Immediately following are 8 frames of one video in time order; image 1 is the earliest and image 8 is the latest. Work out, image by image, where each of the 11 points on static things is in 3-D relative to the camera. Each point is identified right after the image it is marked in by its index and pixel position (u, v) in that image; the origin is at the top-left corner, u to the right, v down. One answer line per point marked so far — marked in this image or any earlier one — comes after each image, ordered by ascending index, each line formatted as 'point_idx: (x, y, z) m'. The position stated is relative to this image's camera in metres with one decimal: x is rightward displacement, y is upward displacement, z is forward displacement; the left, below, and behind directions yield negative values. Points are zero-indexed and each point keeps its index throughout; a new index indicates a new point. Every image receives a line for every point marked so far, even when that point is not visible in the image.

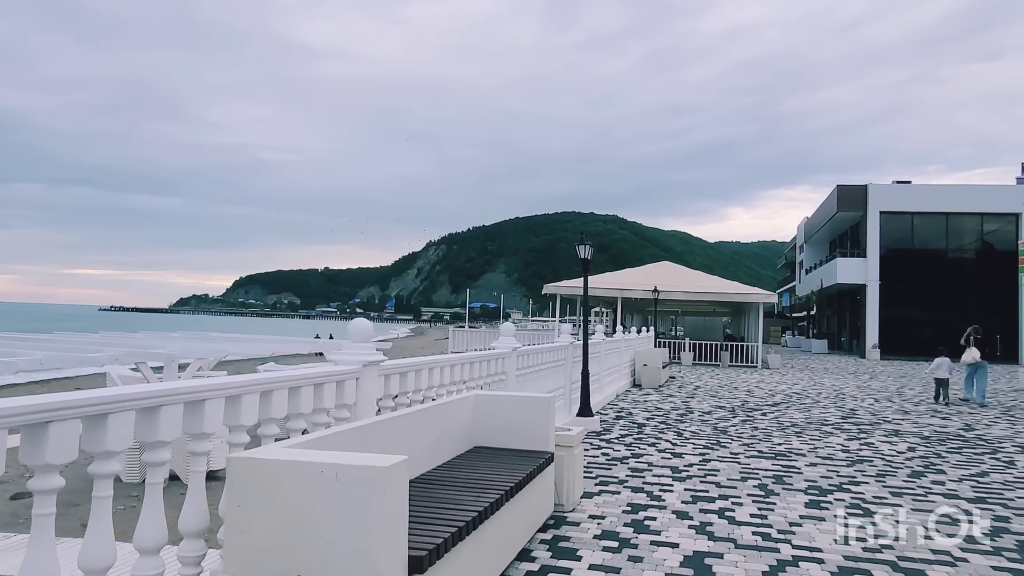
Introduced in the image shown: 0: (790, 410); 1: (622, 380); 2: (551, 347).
0: (+4.5, -2.0, +12.0) m
1: (+2.2, -1.9, +14.9) m
2: (+0.5, -0.7, +8.4) m
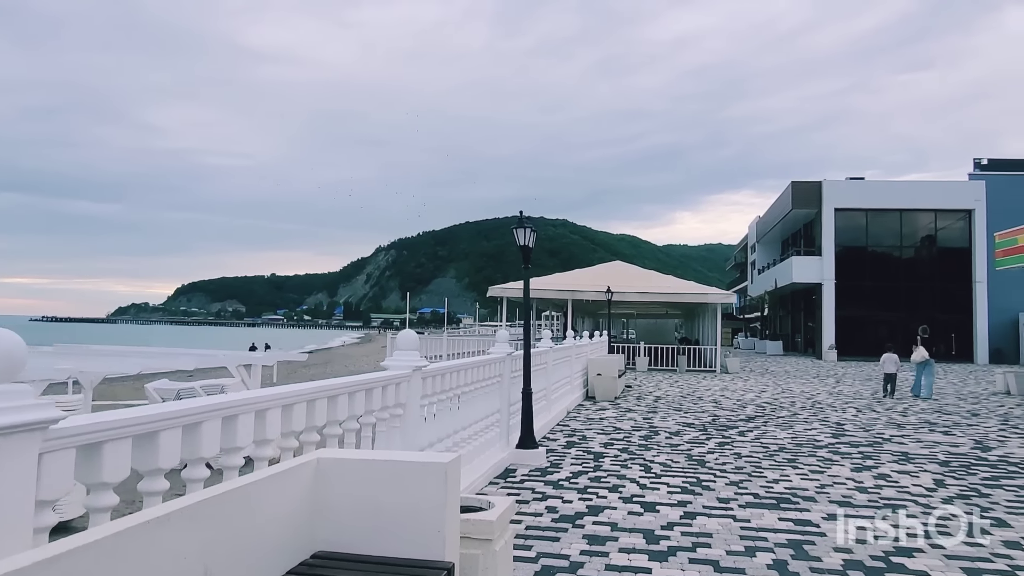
0: (+3.5, -1.9, +10.2) m
1: (+1.1, -1.9, +13.0) m
2: (-0.2, -0.6, +6.3) m
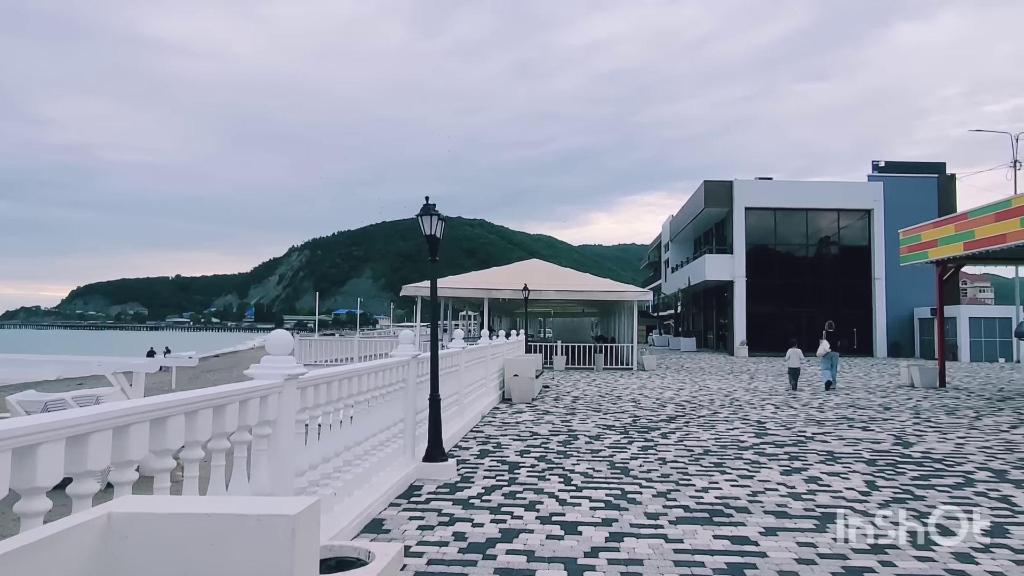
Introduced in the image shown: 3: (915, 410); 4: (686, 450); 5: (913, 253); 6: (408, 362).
0: (+2.4, -1.9, +9.8) m
1: (-0.4, -1.8, +12.3) m
2: (-1.0, -0.6, +5.5) m
3: (+6.8, -2.1, +12.4) m
4: (+1.9, -1.7, +8.0) m
5: (+9.6, +0.8, +17.6) m
6: (-0.9, -0.6, +6.3) m
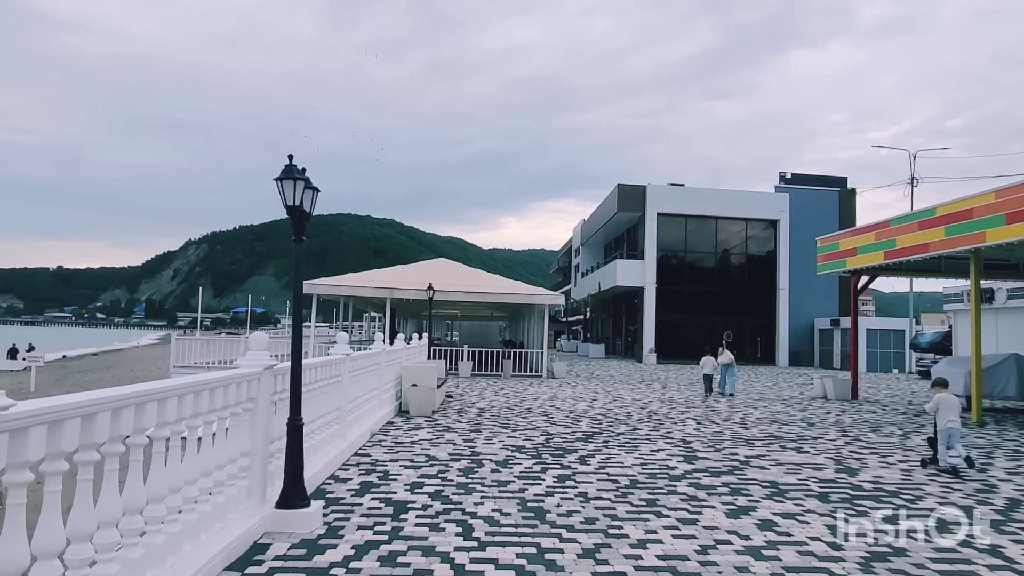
0: (+1.2, -1.9, +8.6) m
1: (-1.9, -1.7, +10.7) m
2: (-1.6, -0.5, +3.9) m
3: (+5.2, -2.2, +11.6) m
4: (+0.9, -1.8, +6.7) m
5: (+7.4, +0.6, +17.2) m
6: (-1.6, -0.6, +4.7) m
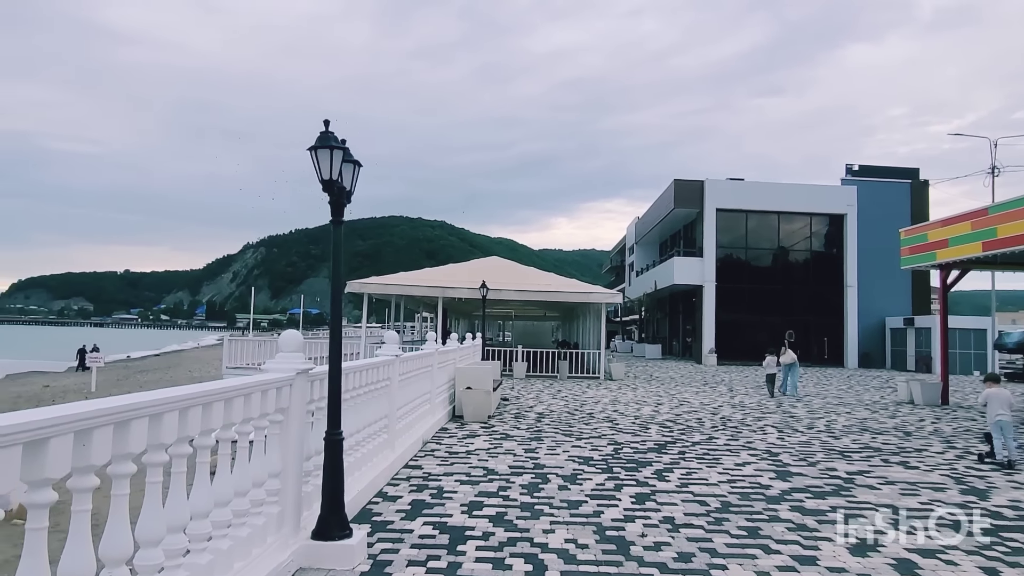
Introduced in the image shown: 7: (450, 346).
0: (+1.8, -1.8, +7.6) m
1: (-1.0, -1.7, +9.9) m
2: (-1.2, -0.4, +3.2) m
3: (+6.1, -2.1, +10.4) m
4: (+1.5, -1.7, +5.8) m
5: (+8.7, +0.7, +15.8) m
6: (-1.2, -0.5, +4.0) m
7: (-1.0, -0.9, +11.8) m
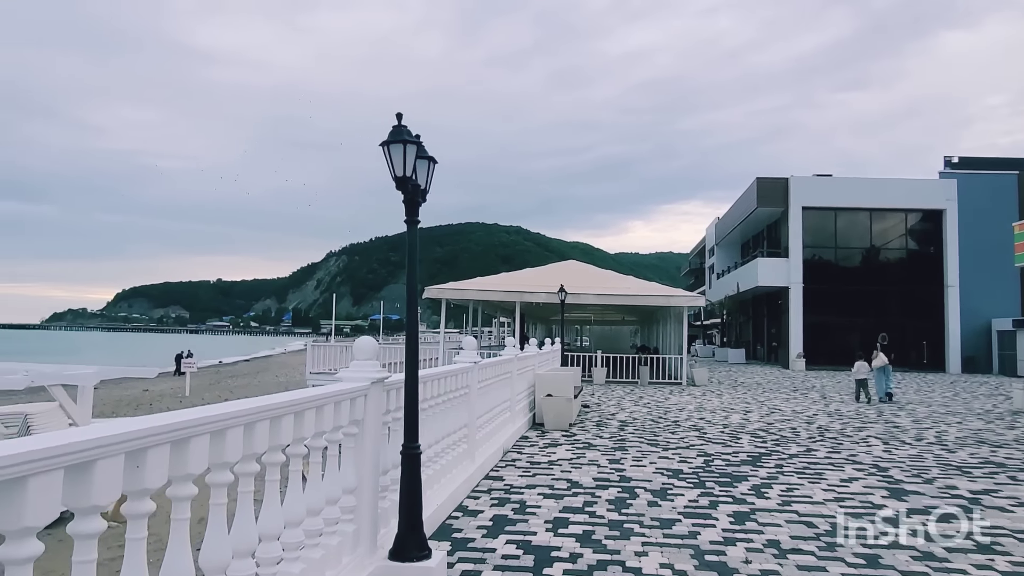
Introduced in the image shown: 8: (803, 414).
0: (+2.7, -1.8, +7.1) m
1: (0.0, -1.8, +9.6) m
2: (-0.9, -0.5, +3.0) m
3: (+7.2, -2.1, +9.4) m
4: (+2.1, -1.7, +5.2) m
5: (+10.2, +0.7, +14.5) m
6: (-0.7, -0.5, +3.8) m
7: (+0.3, -1.0, +11.5) m
8: (+5.4, -2.3, +13.7) m
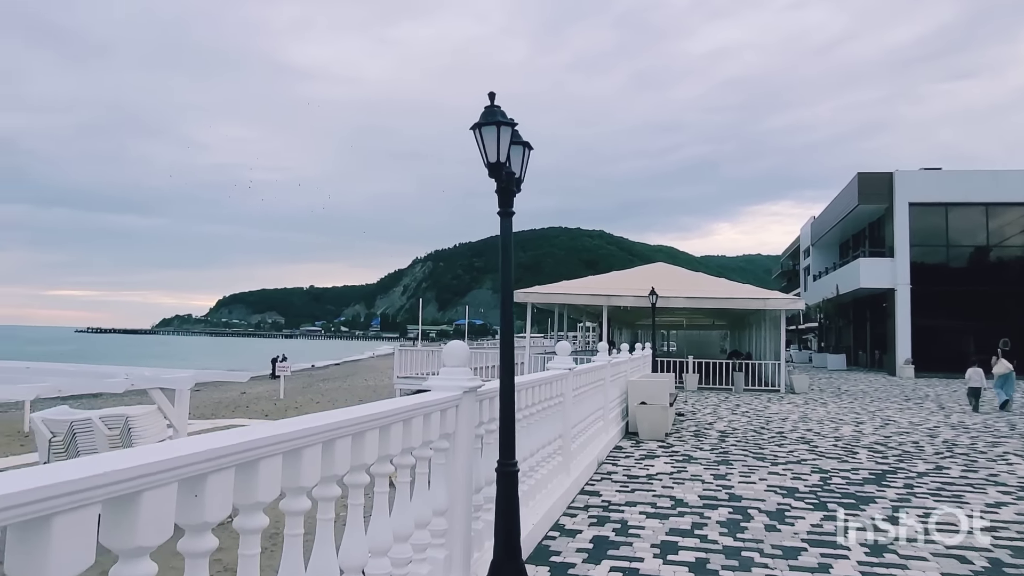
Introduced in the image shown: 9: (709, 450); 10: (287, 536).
0: (+3.5, -1.8, +6.3) m
1: (+1.2, -1.8, +9.1) m
2: (-0.5, -0.4, +2.6) m
3: (+8.2, -2.0, +8.1) m
4: (+2.7, -1.7, +4.5) m
5: (+11.9, +0.8, +12.9) m
6: (-0.2, -0.5, +3.4) m
7: (+1.6, -1.0, +11.0) m
8: (+7.0, -2.4, +12.6) m
9: (+2.4, -2.0, +9.1) m
10: (-0.6, -0.7, +2.1) m
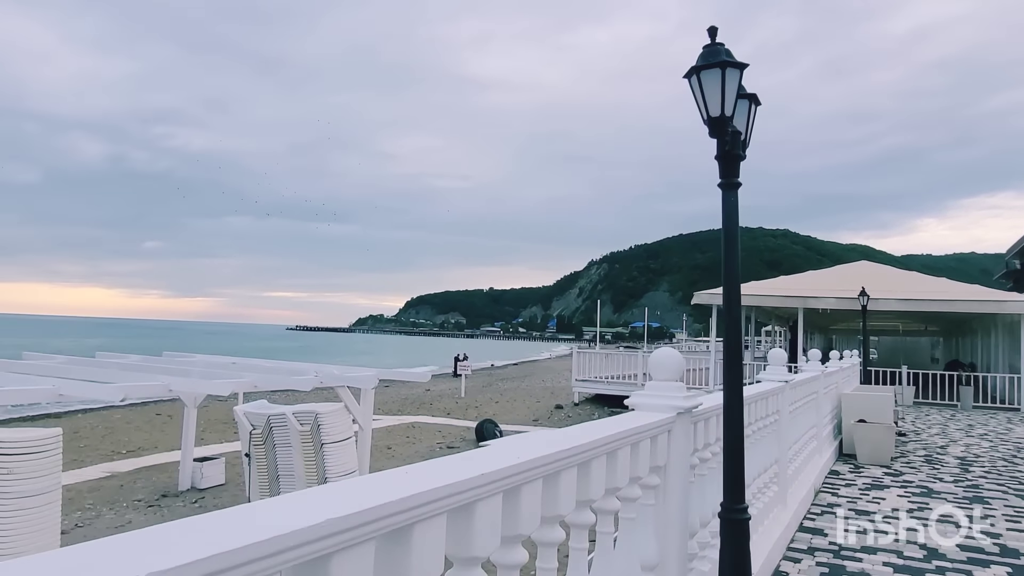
0: (+4.9, -1.8, +4.6) m
1: (+3.3, -1.8, +7.9) m
2: (+0.2, -0.4, +1.9) m
3: (+9.9, -2.0, +5.2) m
4: (+3.7, -1.6, +3.1) m
5: (+14.6, +0.8, +9.0) m
6: (+0.6, -0.5, +2.6) m
7: (+4.2, -1.0, +9.6) m
8: (+9.8, -2.3, +9.8) m
9: (+4.5, -2.0, +7.6) m
10: (-0.1, -0.7, +1.5) m
